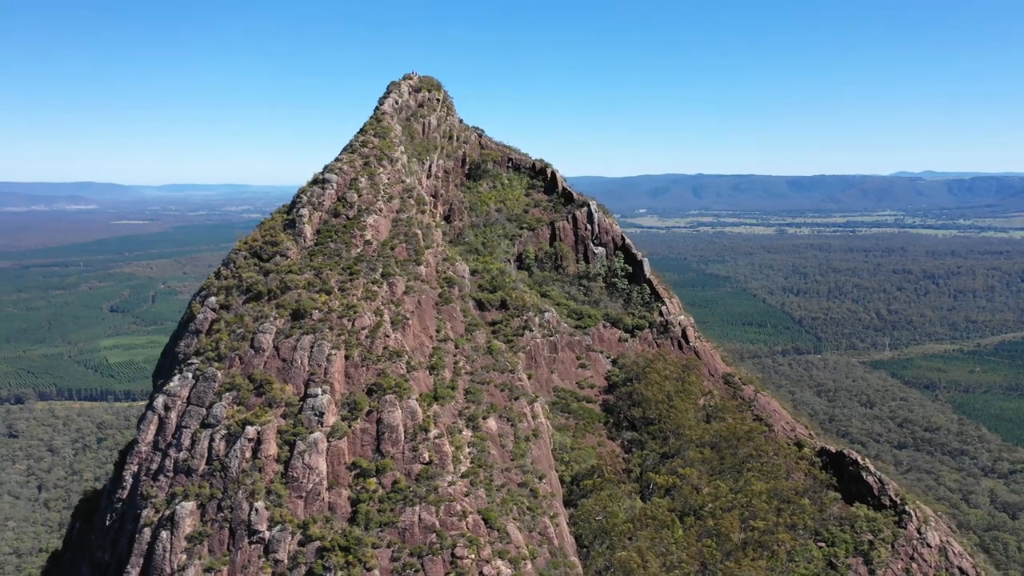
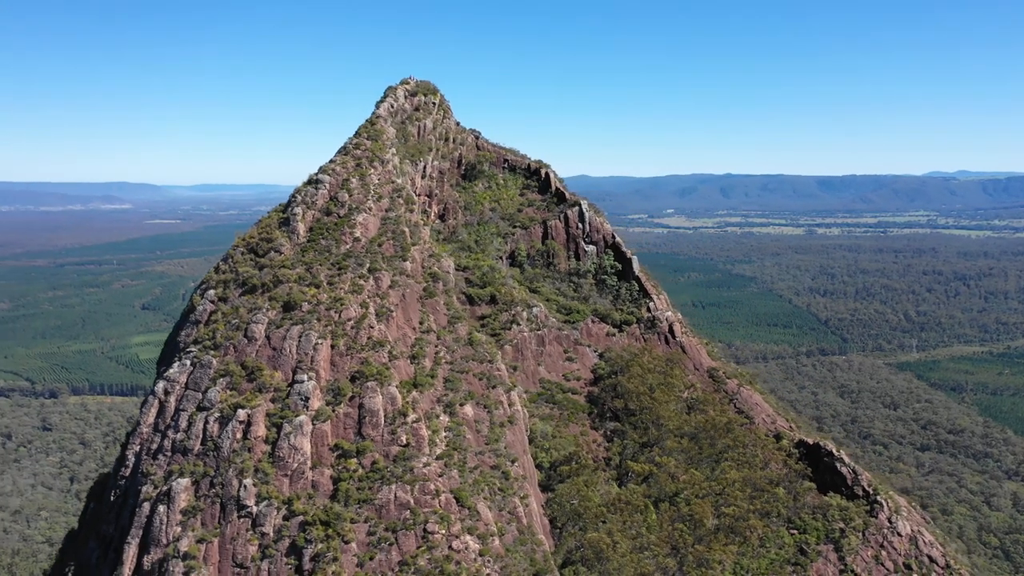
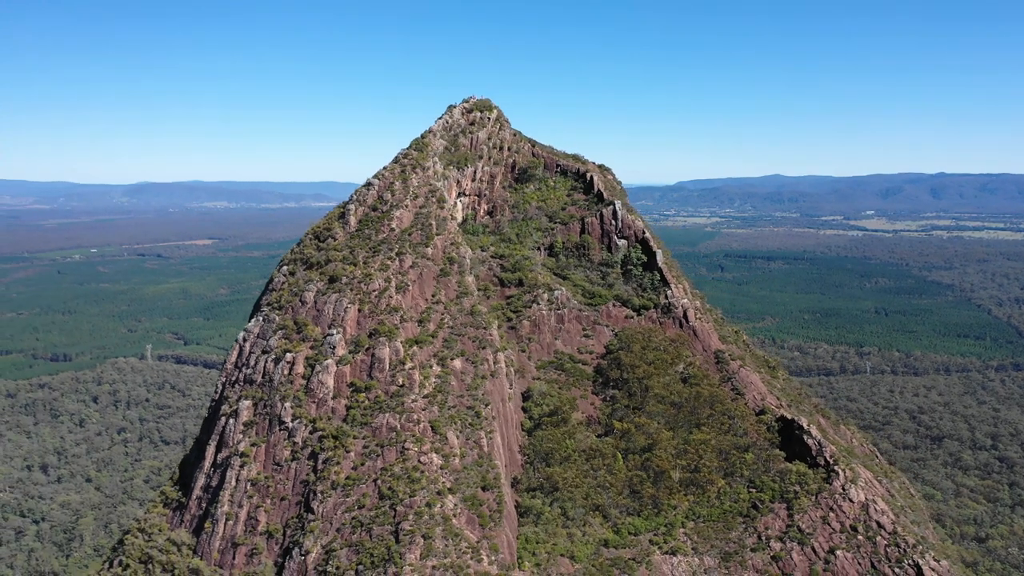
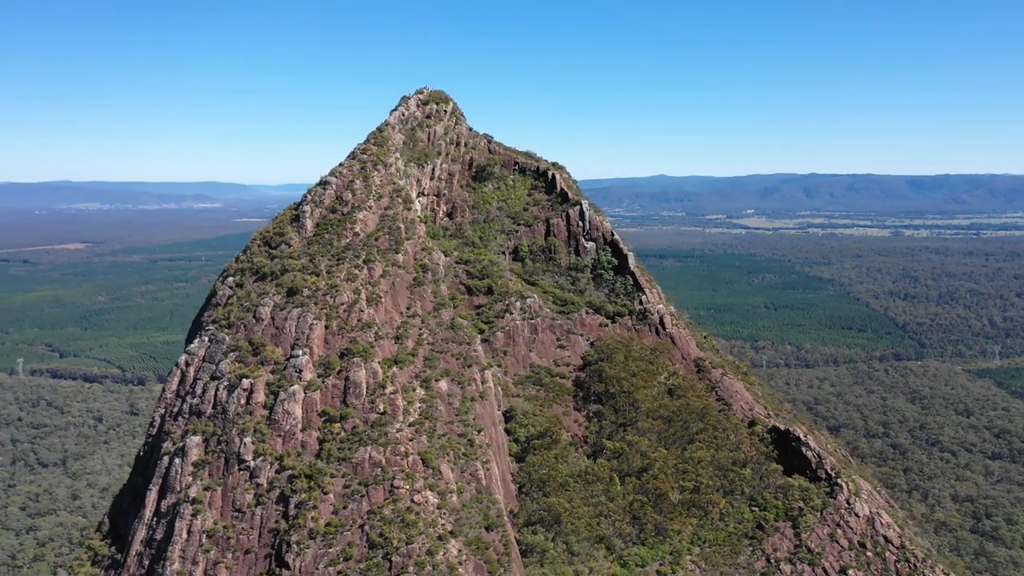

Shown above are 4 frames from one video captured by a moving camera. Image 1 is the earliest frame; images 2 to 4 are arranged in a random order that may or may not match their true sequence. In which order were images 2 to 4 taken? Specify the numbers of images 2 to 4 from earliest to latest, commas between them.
2, 4, 3
